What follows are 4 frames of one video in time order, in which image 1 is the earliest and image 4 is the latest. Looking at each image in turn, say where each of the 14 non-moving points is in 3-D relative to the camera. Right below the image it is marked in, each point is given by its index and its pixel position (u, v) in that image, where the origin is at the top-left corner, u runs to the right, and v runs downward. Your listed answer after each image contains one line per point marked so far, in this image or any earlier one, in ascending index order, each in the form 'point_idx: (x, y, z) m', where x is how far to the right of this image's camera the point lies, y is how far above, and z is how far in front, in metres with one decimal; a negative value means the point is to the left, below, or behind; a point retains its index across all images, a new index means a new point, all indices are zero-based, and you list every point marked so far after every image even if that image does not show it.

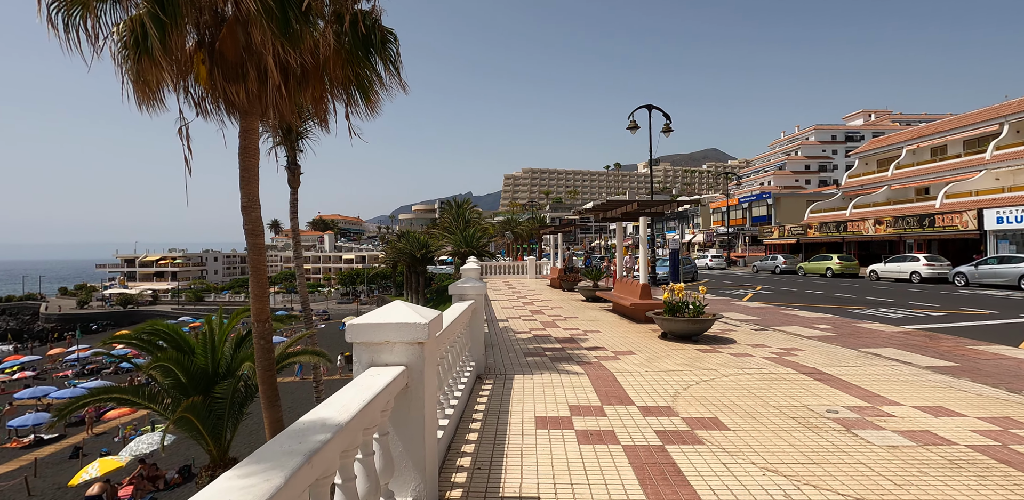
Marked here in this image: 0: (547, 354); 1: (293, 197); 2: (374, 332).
0: (+0.5, -1.5, +7.8) m
1: (-6.1, +1.5, +15.4) m
2: (-0.7, -0.4, +2.8) m
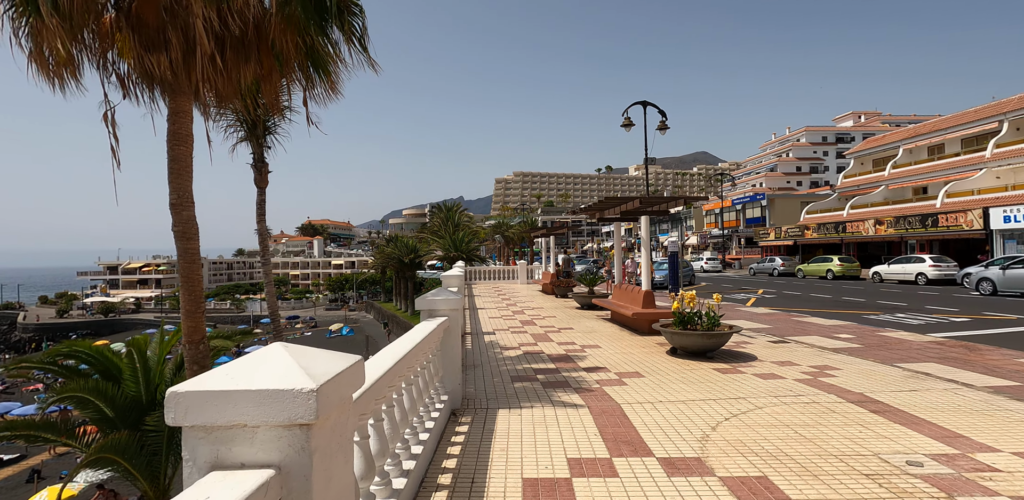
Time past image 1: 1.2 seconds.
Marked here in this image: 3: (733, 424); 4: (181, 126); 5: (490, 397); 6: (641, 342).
0: (+0.3, -1.5, +6.5) m
1: (-6.4, +1.3, +14.1) m
2: (-0.8, -0.4, +1.5) m
3: (+1.9, -1.5, +4.7) m
4: (-3.9, +1.5, +6.5) m
5: (-0.2, -1.5, +5.7) m
6: (+2.1, -1.5, +9.0) m
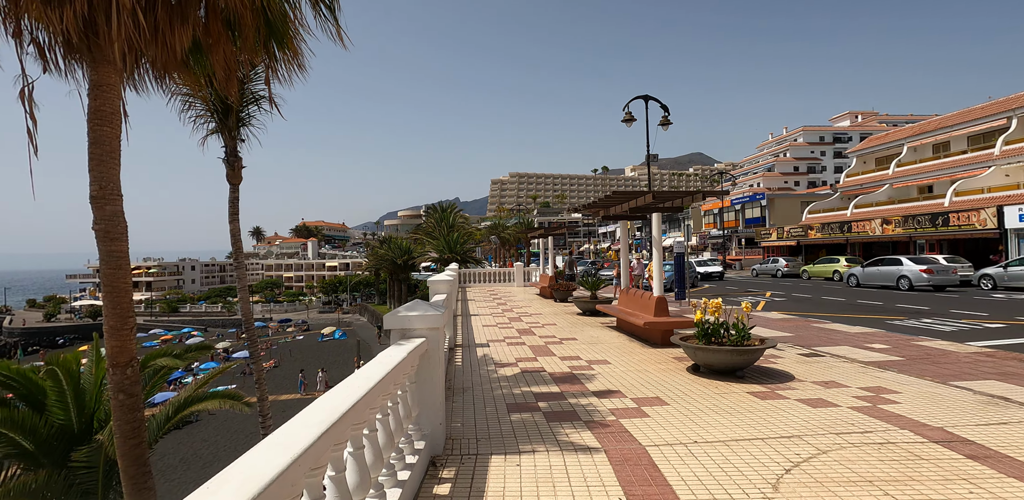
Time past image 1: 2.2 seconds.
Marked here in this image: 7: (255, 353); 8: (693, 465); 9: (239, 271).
0: (+0.3, -1.5, +5.4) m
1: (-6.5, +1.3, +12.9) m
2: (-0.8, -0.4, +0.4) m
3: (+1.8, -1.5, +3.6) m
4: (-4.0, +1.4, +5.4) m
5: (-0.3, -1.5, +4.5) m
6: (+2.1, -1.5, +7.9) m
7: (-6.0, -2.4, +12.9) m
8: (+1.3, -1.5, +3.9) m
9: (-6.4, -0.5, +12.9) m
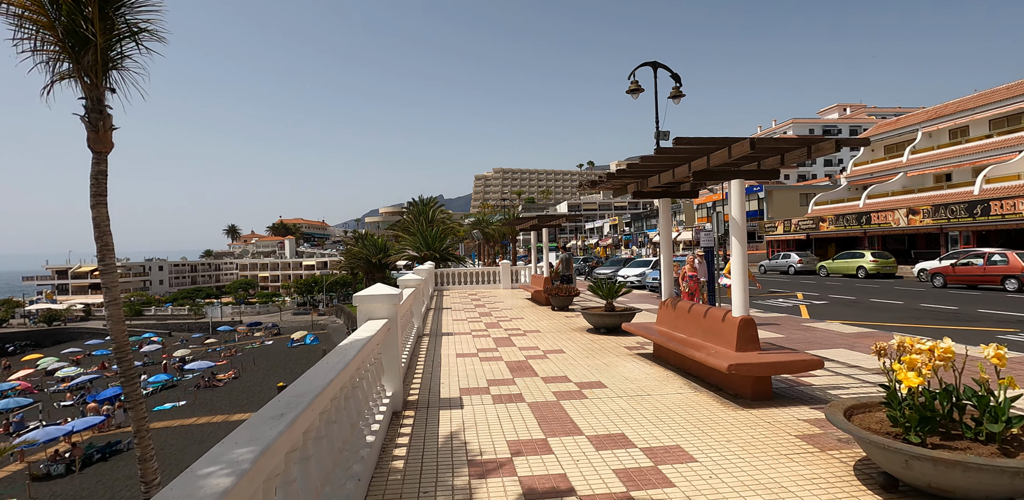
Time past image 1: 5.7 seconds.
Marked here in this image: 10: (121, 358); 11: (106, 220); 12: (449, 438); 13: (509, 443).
0: (+0.3, -1.5, +1.7) m
1: (-6.8, +1.3, +9.0) m
2: (-0.7, -0.4, -3.3) m
3: (+1.9, -1.4, -0.1) m
4: (-4.0, +1.5, +1.5) m
5: (-0.2, -1.5, +0.8) m
6: (+2.0, -1.4, +4.3) m
7: (-6.2, -2.3, +9.0) m
8: (+1.3, -1.4, +0.2) m
9: (-6.6, -0.5, +9.0) m
10: (-6.4, -1.8, +9.1) m
11: (-6.5, +0.5, +8.8) m
12: (-0.5, -1.5, +4.6) m
13: (0.0, -1.5, +4.3) m
